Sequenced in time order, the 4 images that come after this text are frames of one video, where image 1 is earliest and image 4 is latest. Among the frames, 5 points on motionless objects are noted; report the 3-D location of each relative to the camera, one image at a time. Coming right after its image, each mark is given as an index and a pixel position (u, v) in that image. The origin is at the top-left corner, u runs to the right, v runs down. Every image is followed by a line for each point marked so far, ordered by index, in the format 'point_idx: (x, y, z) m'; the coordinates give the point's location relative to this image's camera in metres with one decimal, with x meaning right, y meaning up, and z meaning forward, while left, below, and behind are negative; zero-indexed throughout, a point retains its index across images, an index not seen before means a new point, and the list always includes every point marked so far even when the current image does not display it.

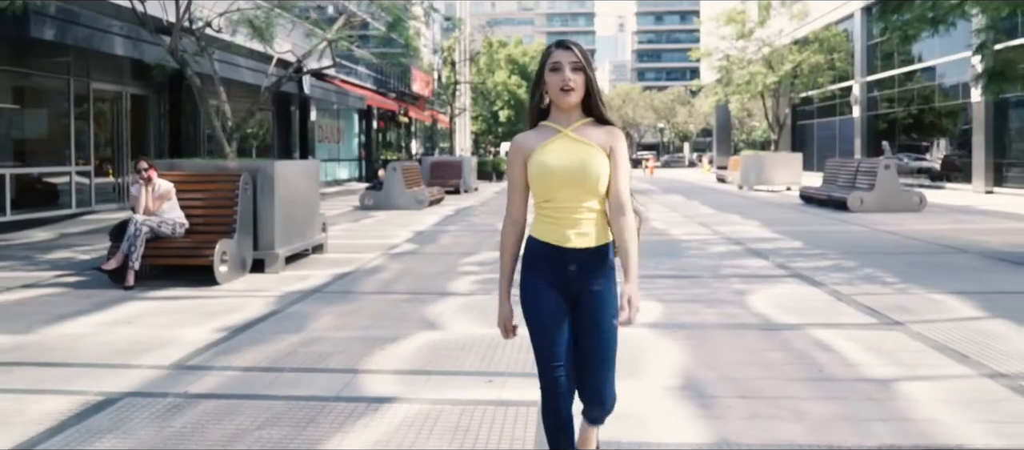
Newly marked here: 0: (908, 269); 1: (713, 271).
0: (+5.7, -0.6, +11.3) m
1: (+3.0, -0.6, +11.5) m
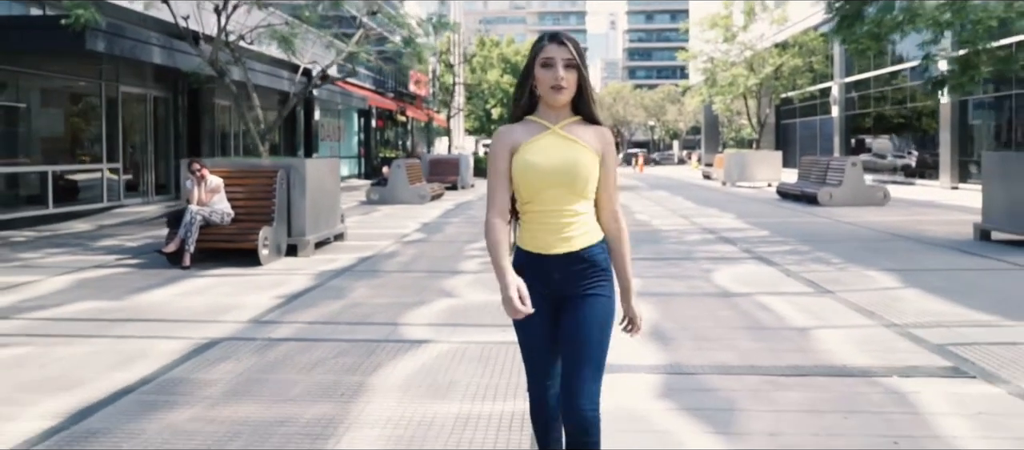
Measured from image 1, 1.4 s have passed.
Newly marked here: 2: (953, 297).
0: (+5.7, -0.4, +13.1) m
1: (+3.0, -0.5, +13.3) m
2: (+5.1, -0.8, +9.1) m
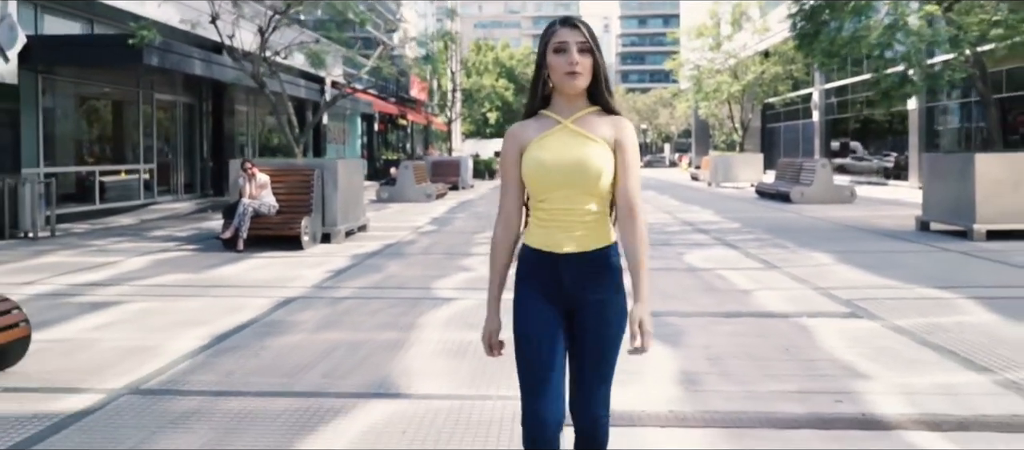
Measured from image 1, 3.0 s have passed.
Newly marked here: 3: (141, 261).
0: (+5.8, -0.3, +15.3) m
1: (+3.1, -0.3, +15.4) m
2: (+5.2, -0.6, +11.3) m
3: (-6.1, -0.6, +12.9) m
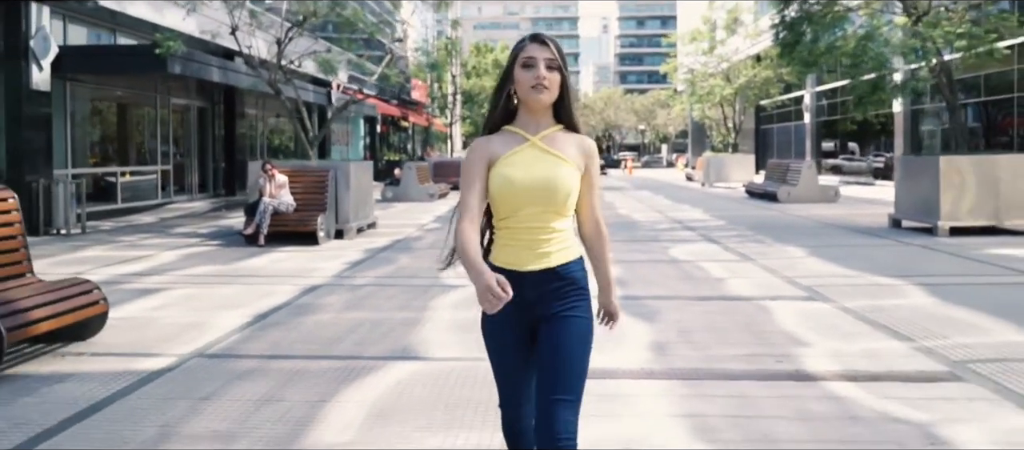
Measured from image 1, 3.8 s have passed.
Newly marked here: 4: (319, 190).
0: (+5.8, -0.2, +16.5) m
1: (+3.0, -0.2, +16.6) m
2: (+5.2, -0.6, +12.5) m
3: (-6.1, -0.5, +14.0) m
4: (-3.9, +0.7, +16.0) m
